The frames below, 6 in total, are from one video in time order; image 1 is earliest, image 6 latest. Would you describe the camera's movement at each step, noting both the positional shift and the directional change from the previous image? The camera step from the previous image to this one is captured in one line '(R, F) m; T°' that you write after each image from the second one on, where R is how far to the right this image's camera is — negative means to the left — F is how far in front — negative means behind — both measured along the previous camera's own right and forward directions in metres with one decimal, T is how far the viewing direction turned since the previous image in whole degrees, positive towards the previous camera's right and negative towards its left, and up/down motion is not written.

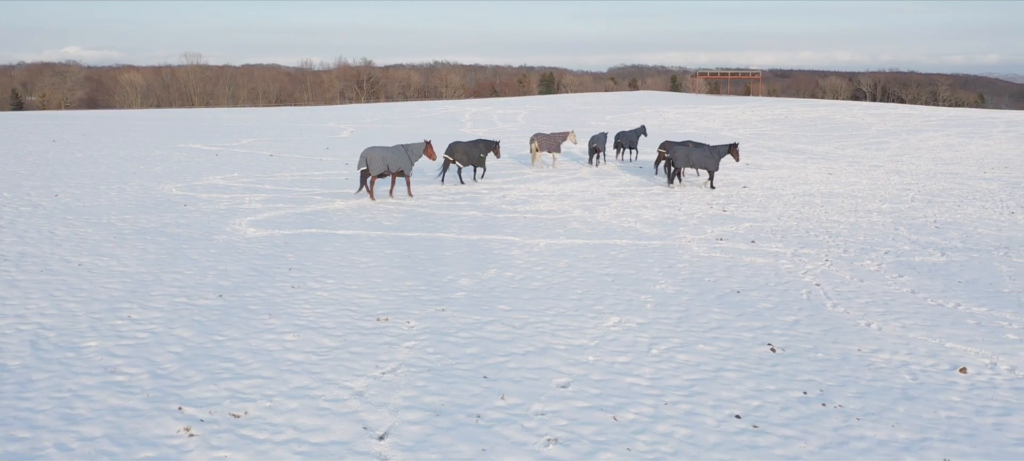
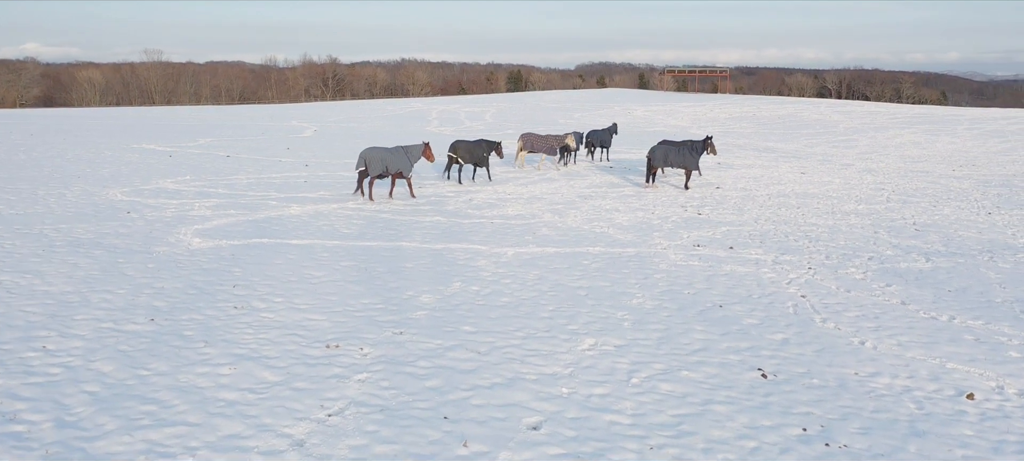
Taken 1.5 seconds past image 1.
(0.0, +0.7) m; +2°
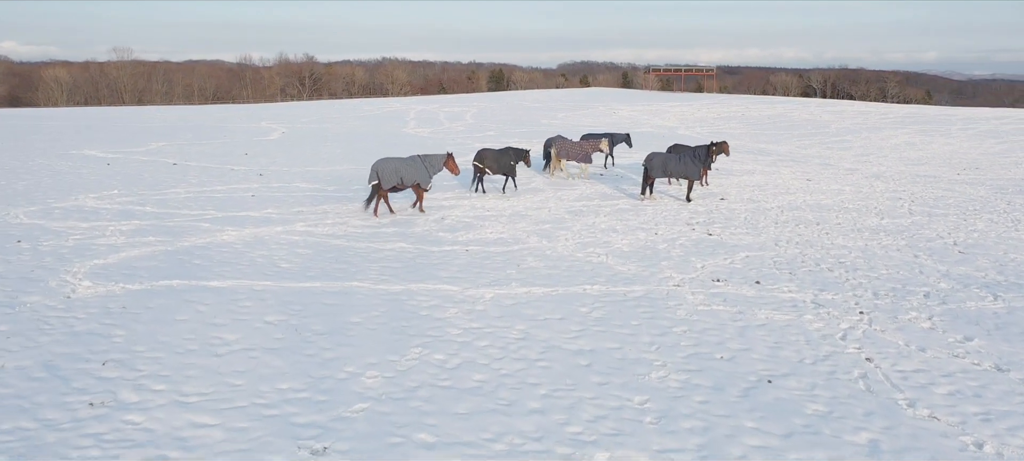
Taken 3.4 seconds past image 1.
(0.0, +2.1) m; +1°
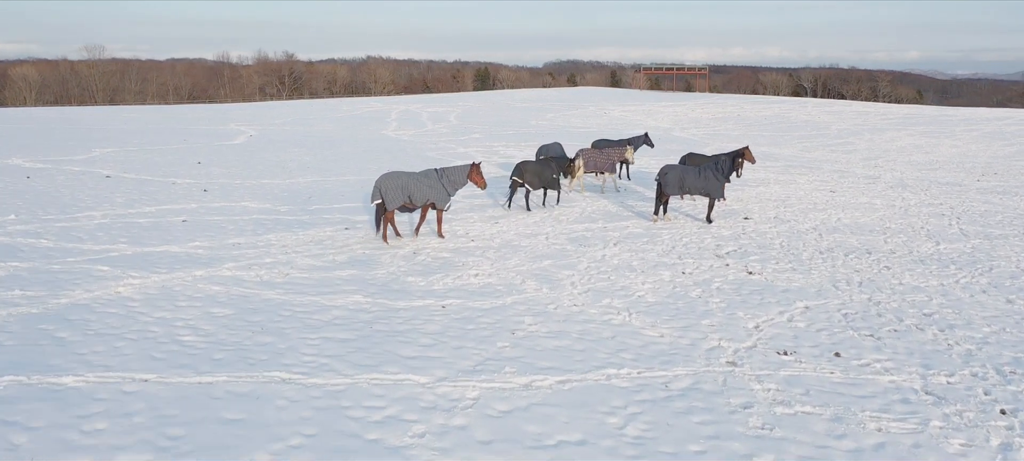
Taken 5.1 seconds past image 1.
(0.0, +2.5) m; +1°
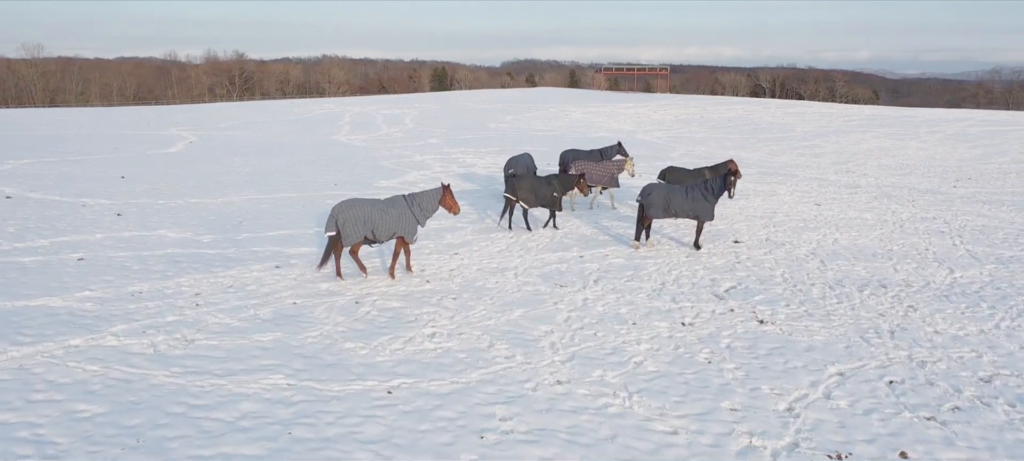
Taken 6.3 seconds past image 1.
(0.0, +1.7) m; +3°
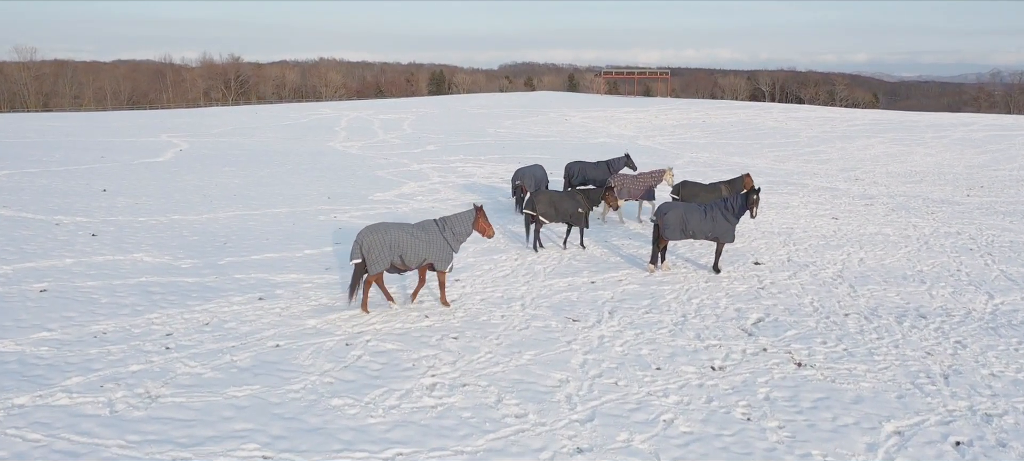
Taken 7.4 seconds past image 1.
(-0.1, +0.9) m; 0°
